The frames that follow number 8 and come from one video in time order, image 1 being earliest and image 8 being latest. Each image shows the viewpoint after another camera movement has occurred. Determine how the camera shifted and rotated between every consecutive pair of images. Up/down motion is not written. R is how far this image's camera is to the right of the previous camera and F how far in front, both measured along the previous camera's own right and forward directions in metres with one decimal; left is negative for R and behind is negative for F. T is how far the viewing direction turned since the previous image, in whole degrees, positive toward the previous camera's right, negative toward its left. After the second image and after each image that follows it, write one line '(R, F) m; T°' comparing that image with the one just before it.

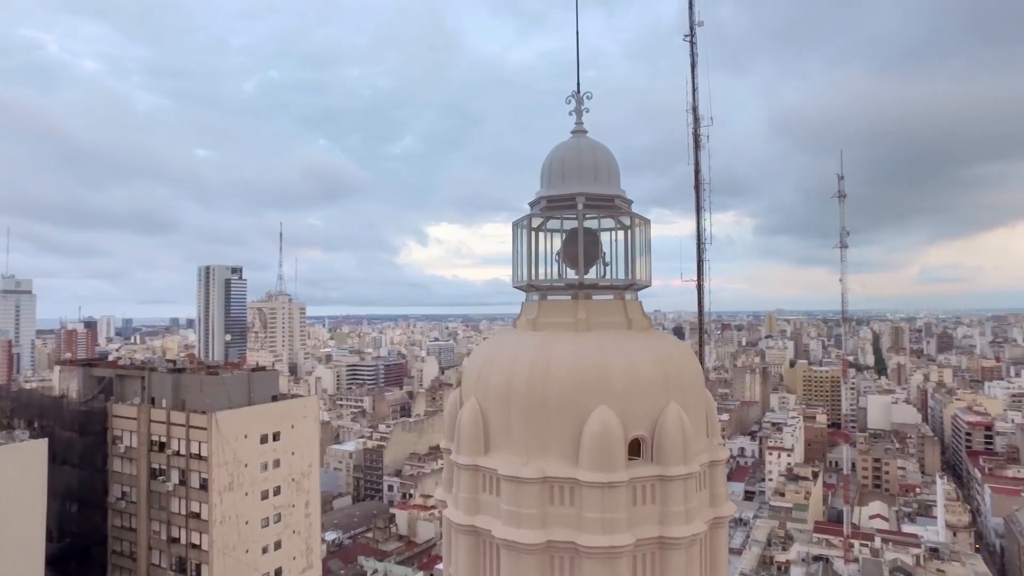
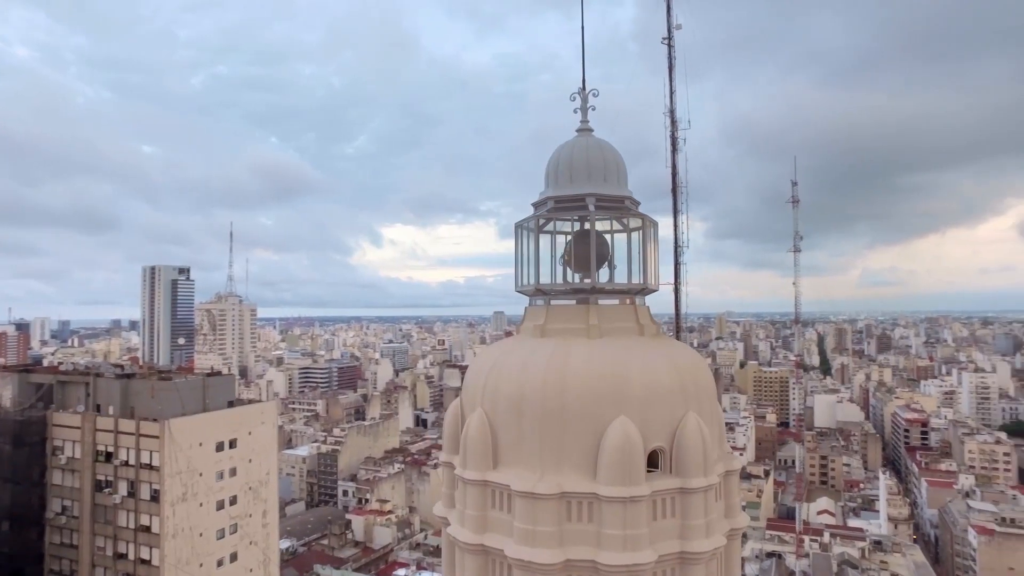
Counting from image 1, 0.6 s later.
(-0.4, +0.2) m; +4°
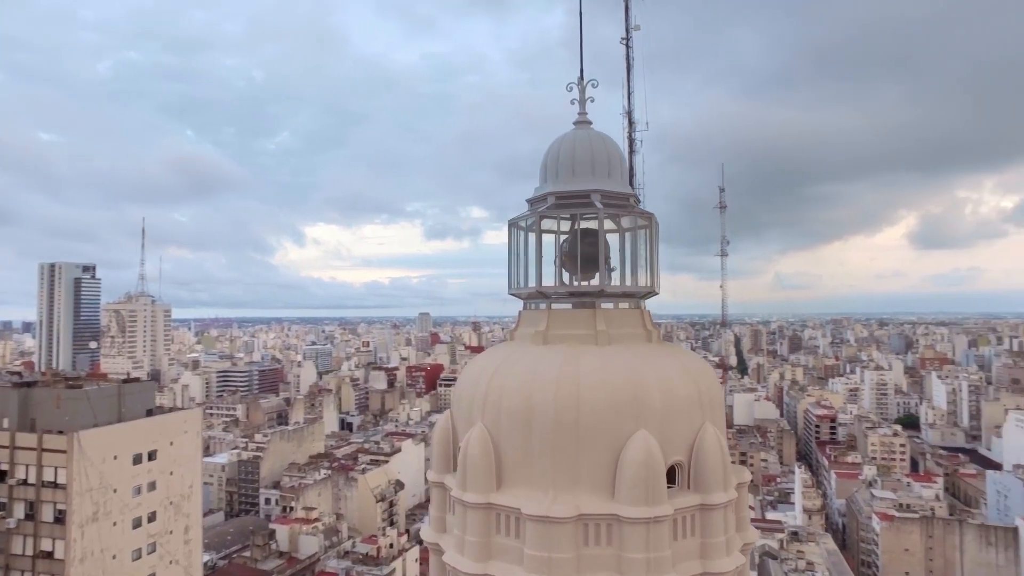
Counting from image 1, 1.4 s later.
(-0.5, +0.4) m; +6°
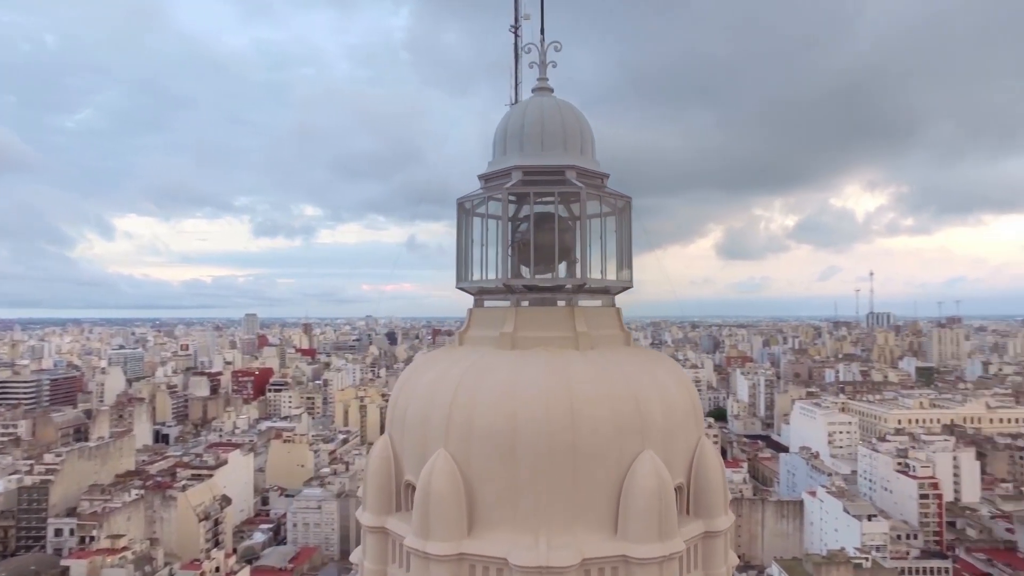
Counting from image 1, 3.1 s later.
(-0.7, +0.9) m; +14°
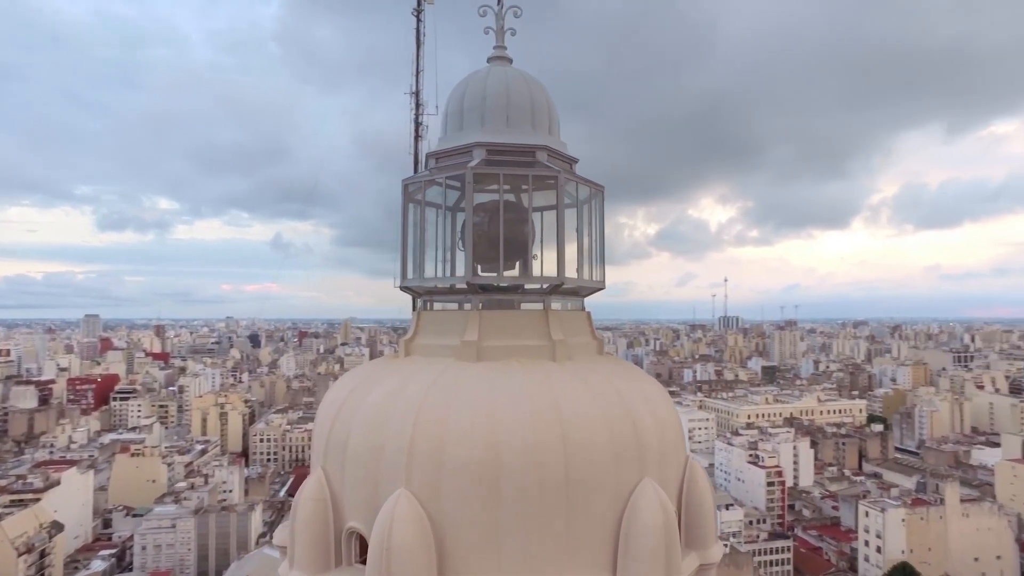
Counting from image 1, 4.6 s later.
(-0.4, +0.6) m; +11°
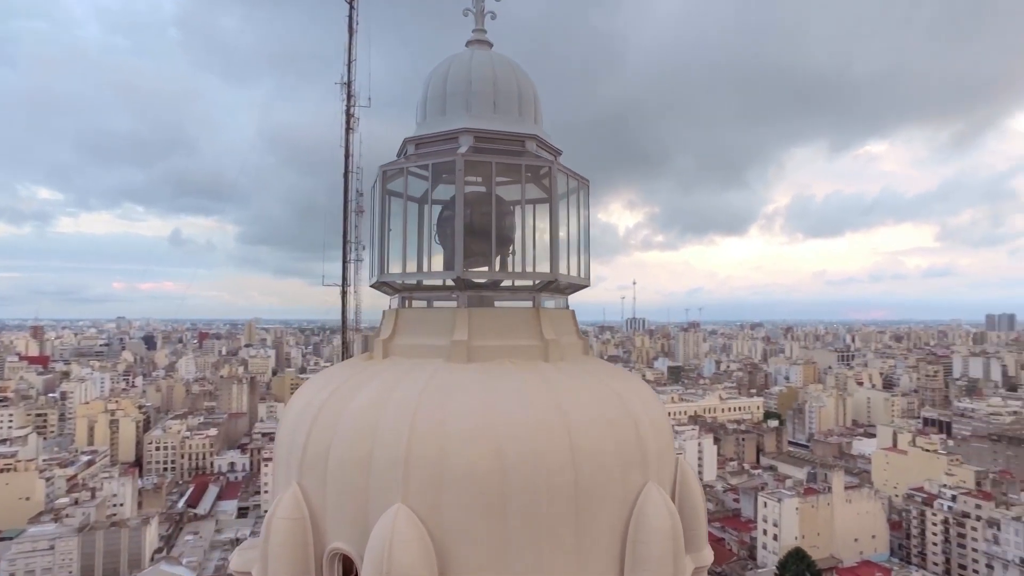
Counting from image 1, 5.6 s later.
(-0.3, +0.2) m; +8°
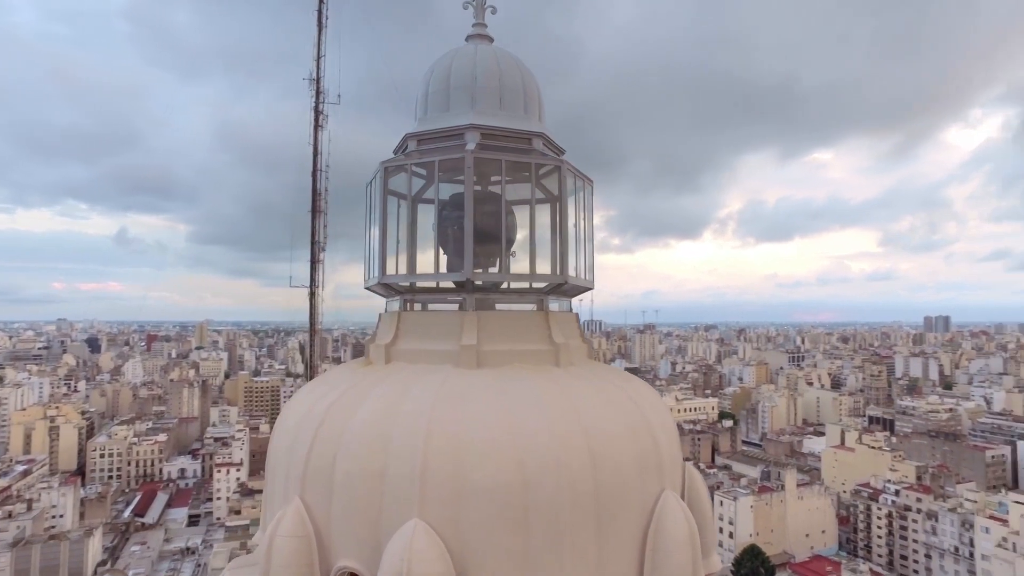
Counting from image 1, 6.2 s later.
(-0.2, +0.1) m; +4°
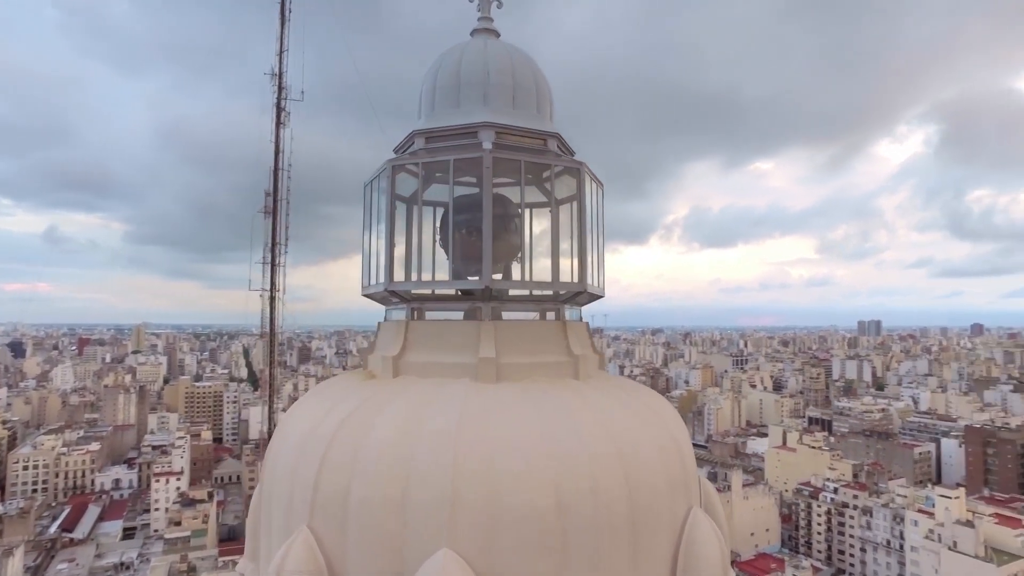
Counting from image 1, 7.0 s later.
(-0.3, +0.2) m; +4°
